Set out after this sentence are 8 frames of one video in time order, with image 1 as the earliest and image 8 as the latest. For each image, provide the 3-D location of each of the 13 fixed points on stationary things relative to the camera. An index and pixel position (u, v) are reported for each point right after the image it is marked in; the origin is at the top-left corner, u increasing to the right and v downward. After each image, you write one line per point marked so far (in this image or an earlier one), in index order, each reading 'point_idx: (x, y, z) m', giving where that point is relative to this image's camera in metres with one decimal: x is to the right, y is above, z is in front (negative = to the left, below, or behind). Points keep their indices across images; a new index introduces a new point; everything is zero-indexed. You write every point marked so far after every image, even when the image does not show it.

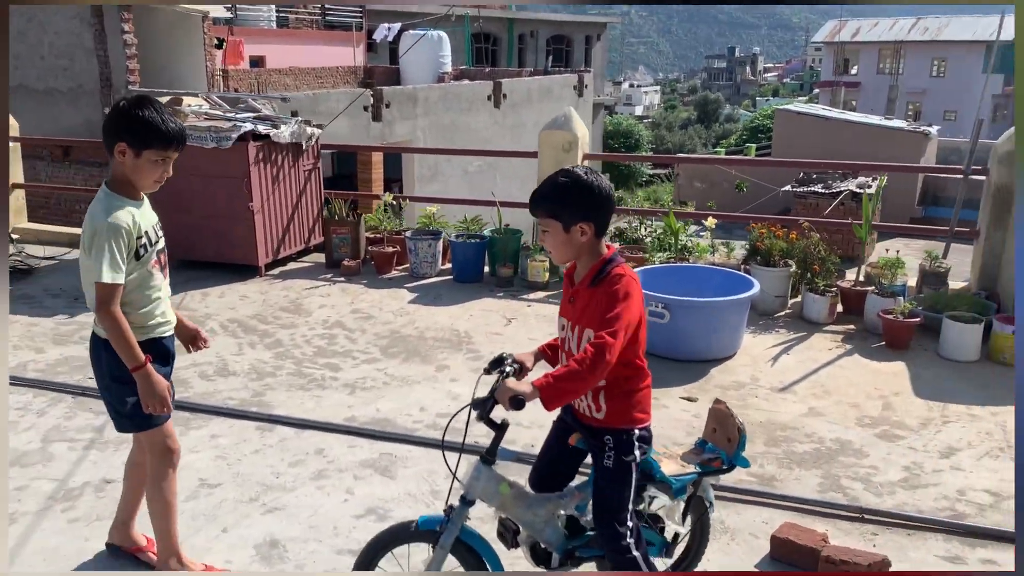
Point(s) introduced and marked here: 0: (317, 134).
0: (-1.6, +1.2, +7.1) m
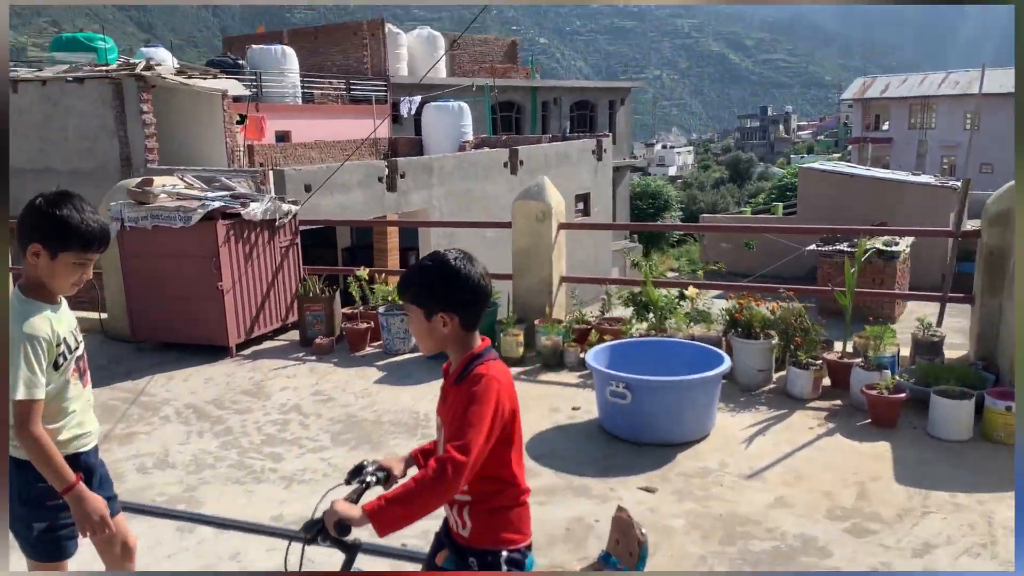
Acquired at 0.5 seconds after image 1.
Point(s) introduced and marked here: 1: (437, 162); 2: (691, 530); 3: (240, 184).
0: (-1.7, +0.6, +7.0) m
1: (-1.4, +2.5, +17.1) m
2: (+0.7, -1.0, +3.6) m
3: (-2.2, +0.8, +6.9) m
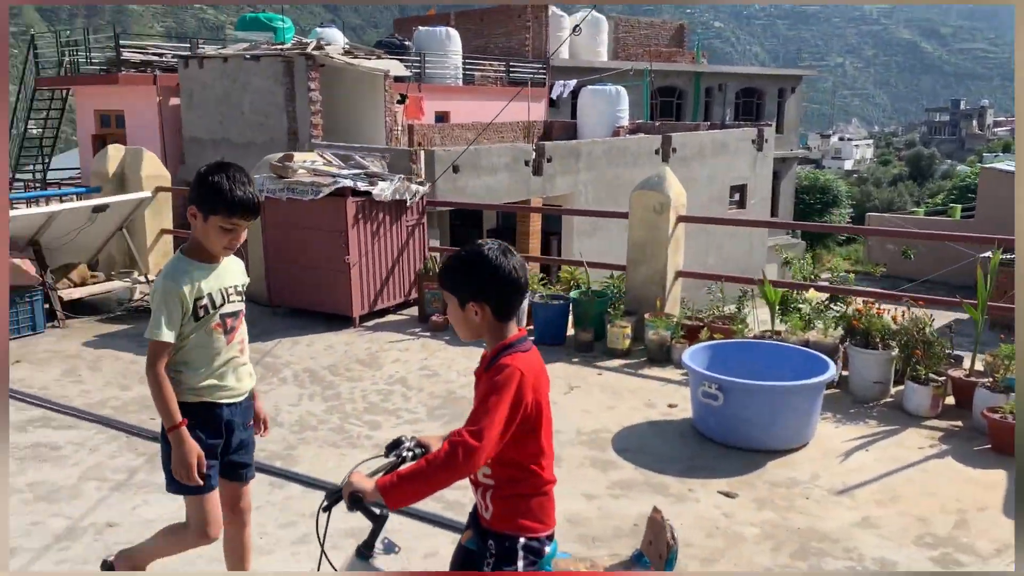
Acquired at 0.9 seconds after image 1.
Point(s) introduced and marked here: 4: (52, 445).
0: (-0.7, +0.8, +7.2) m
1: (+1.5, +2.8, +17.1) m
2: (+1.0, -1.0, +3.5) m
3: (-1.2, +1.0, +7.2) m
4: (-2.4, -0.8, +4.5) m
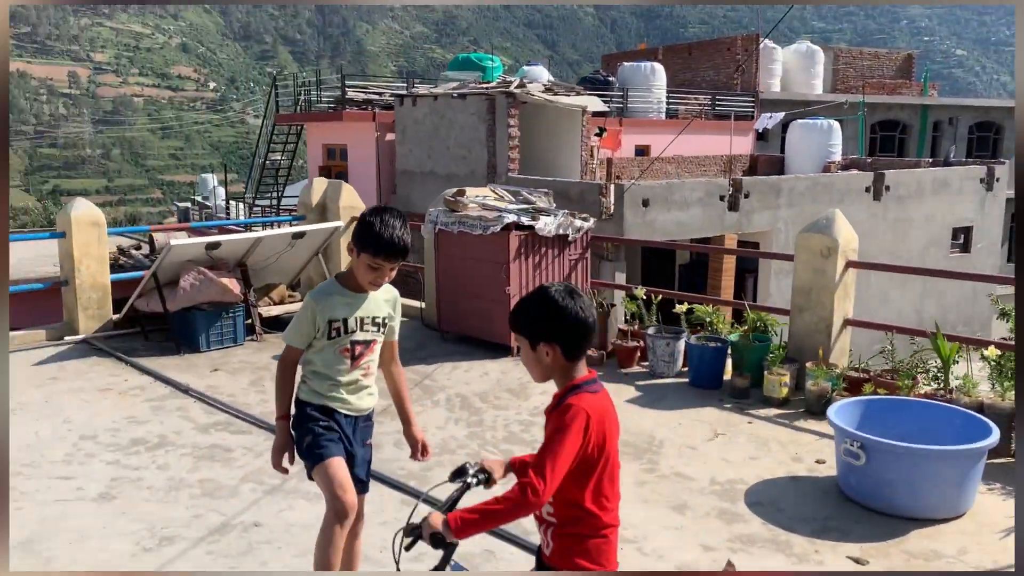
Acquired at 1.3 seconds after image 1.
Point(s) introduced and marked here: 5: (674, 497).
0: (+0.6, +0.5, +7.3) m
1: (+5.2, +2.0, +16.5) m
2: (+1.4, -1.2, +3.3) m
3: (+0.2, +0.8, +7.4) m
4: (-1.7, -0.9, +5.1) m
5: (+0.8, -1.1, +4.4) m
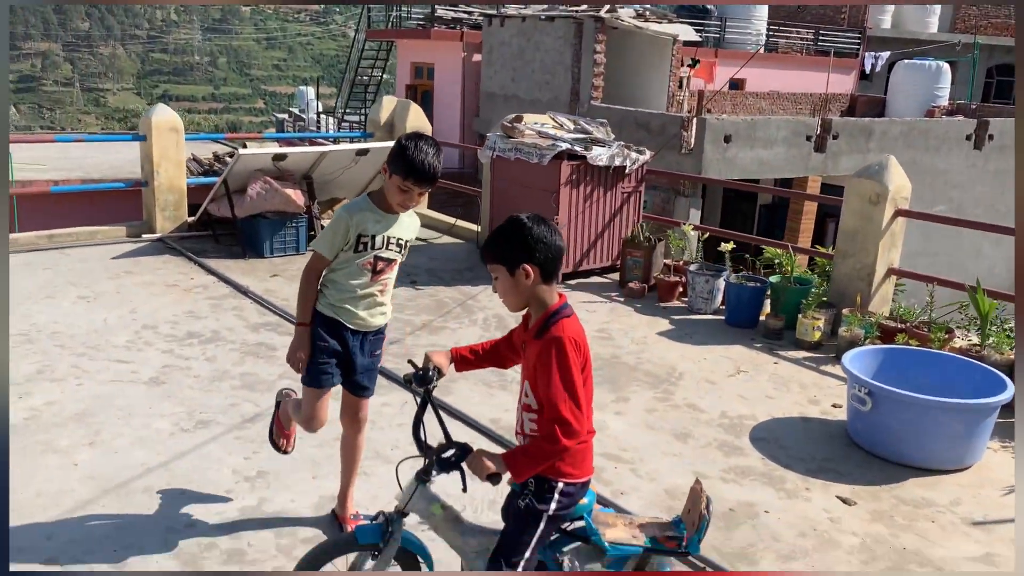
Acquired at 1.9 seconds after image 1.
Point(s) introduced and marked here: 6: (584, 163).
0: (+1.1, +1.1, +7.3) m
1: (+6.7, +2.9, +15.8) m
2: (+1.4, -1.0, +3.4) m
3: (+0.7, +1.4, +7.4) m
4: (-1.5, -0.4, +5.4) m
5: (+0.9, -0.7, +4.5) m
6: (+0.6, +1.0, +7.0) m
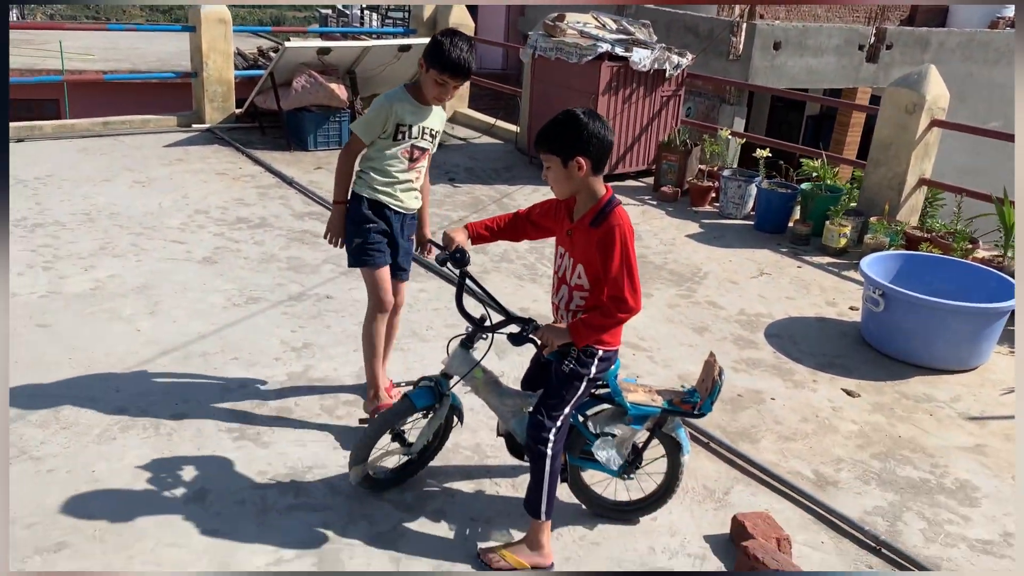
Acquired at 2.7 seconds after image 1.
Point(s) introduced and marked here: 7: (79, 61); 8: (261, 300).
0: (+1.4, +1.9, +7.3) m
1: (+7.5, +4.4, +15.4) m
2: (+1.4, -0.6, +3.7) m
3: (+1.1, +2.2, +7.4) m
4: (-1.3, +0.4, +5.7) m
5: (+1.0, -0.2, +4.7) m
6: (+0.9, +1.8, +7.1) m
7: (-9.0, +4.7, +18.2) m
8: (-1.3, -0.1, +4.6) m
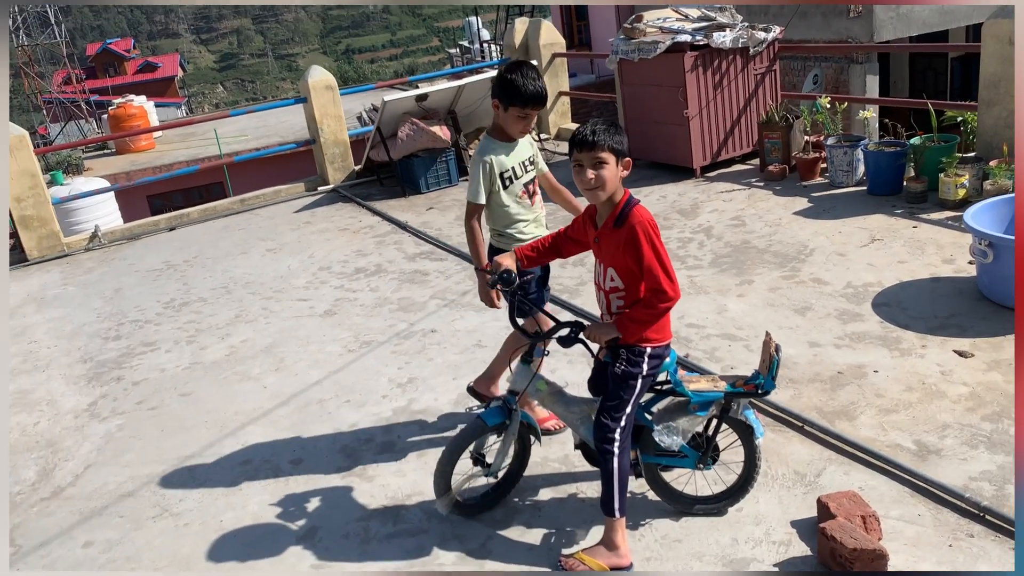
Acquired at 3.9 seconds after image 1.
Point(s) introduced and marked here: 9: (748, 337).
0: (+2.1, +2.0, +7.1) m
1: (+9.1, +5.5, +14.0) m
2: (+1.8, -0.4, +3.5) m
3: (+1.8, +2.3, +7.3) m
4: (-0.6, +0.1, +6.0) m
5: (+1.5, -0.1, +4.6) m
6: (+1.6, +1.9, +7.0) m
7: (-6.4, +3.3, +19.9) m
8: (-0.8, -0.3, +4.9) m
9: (+1.2, -0.2, +4.3) m
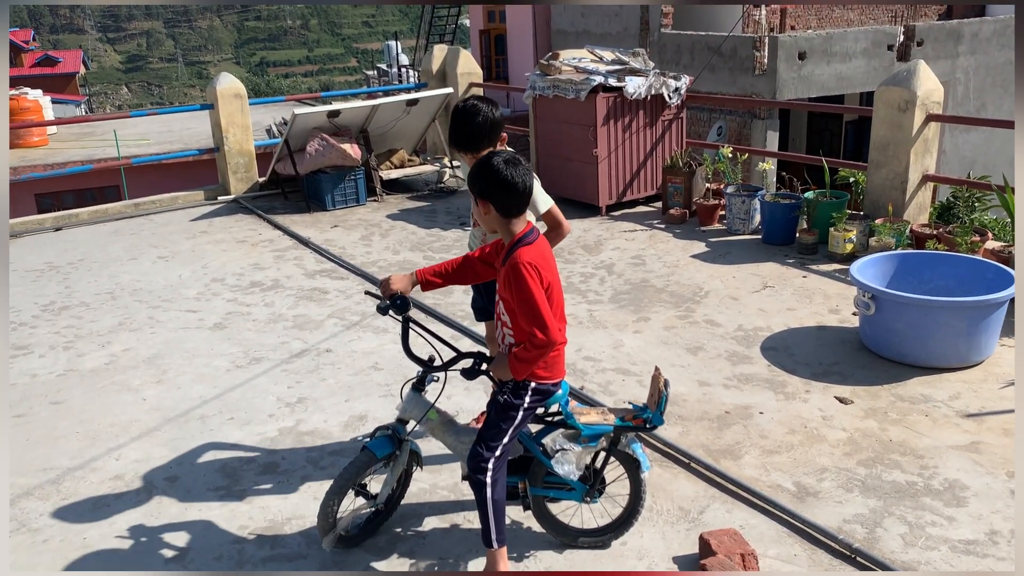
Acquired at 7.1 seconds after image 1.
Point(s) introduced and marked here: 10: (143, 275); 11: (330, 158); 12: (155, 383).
0: (+1.4, +1.7, +7.4) m
1: (+7.8, +4.5, +15.0) m
2: (+1.4, -0.6, +3.6) m
3: (+1.1, +2.0, +7.5) m
4: (-1.3, 0.0, +5.9) m
5: (+1.0, -0.3, +4.7) m
6: (+0.9, +1.6, +7.1) m
7: (-8.3, +3.1, +19.1) m
8: (-1.4, -0.4, +4.8) m
9: (+0.7, -0.4, +4.4) m
10: (-2.7, +0.1, +6.4) m
11: (-1.7, +1.2, +8.0) m
12: (-1.8, -0.5, +4.5) m
